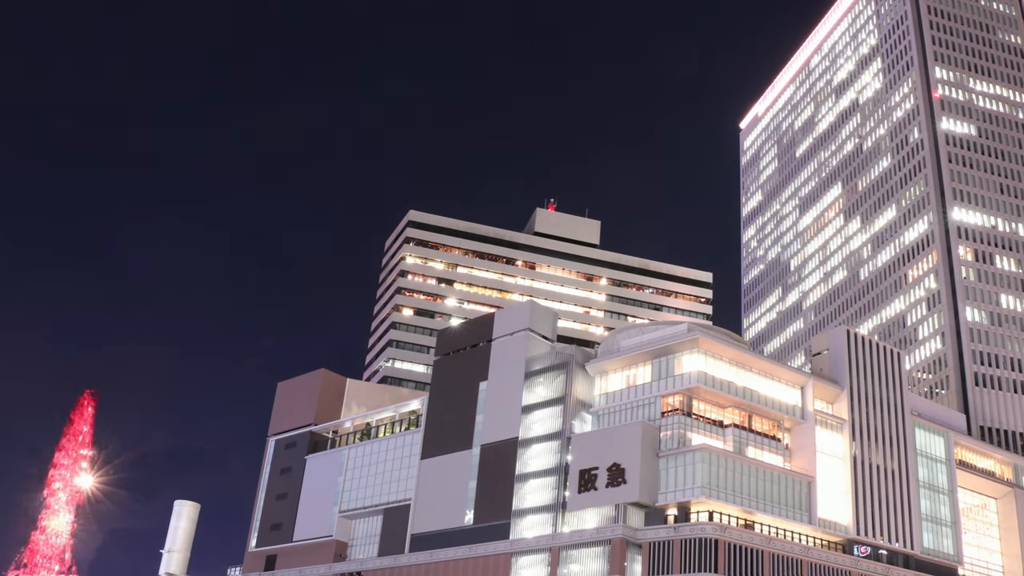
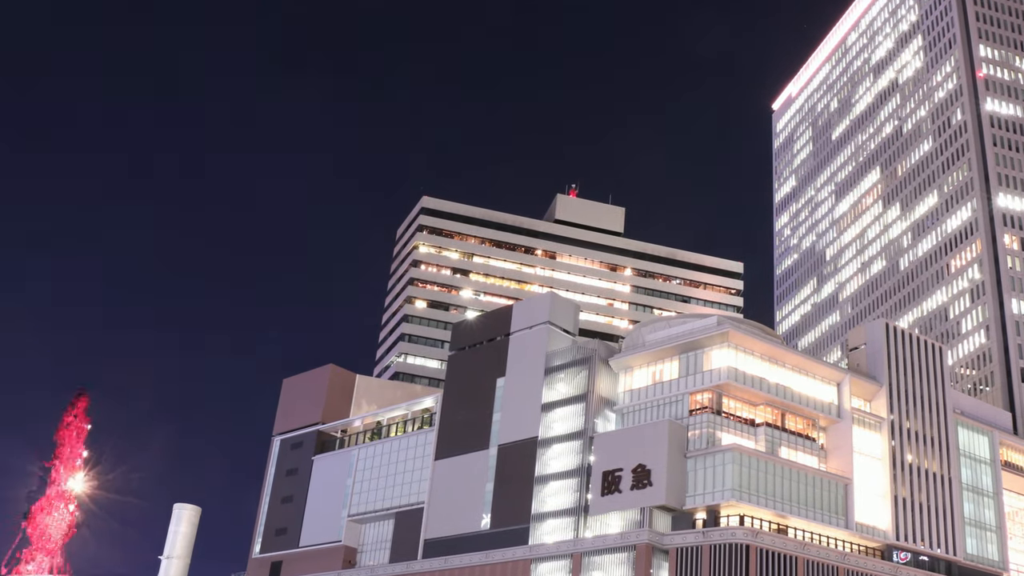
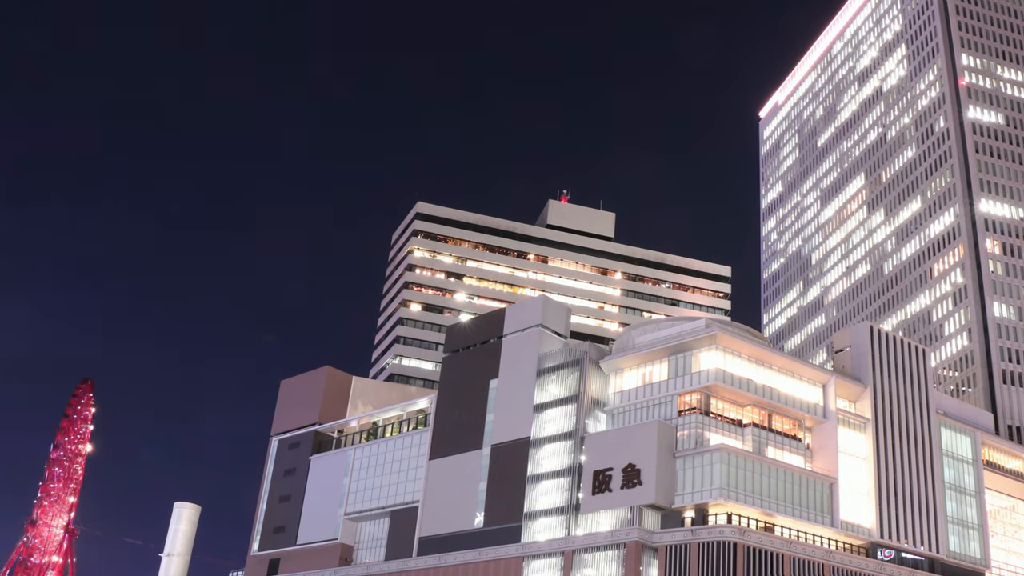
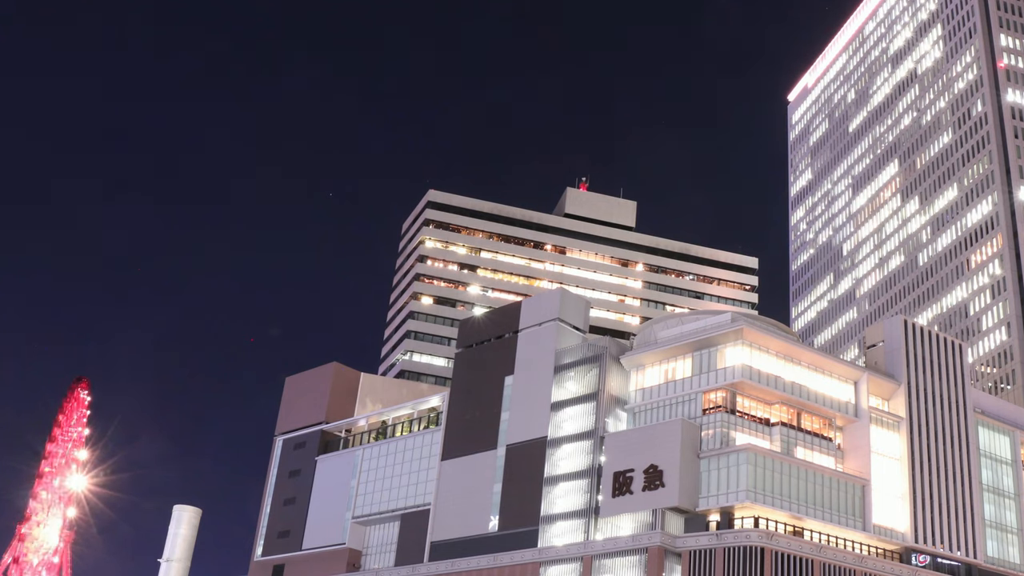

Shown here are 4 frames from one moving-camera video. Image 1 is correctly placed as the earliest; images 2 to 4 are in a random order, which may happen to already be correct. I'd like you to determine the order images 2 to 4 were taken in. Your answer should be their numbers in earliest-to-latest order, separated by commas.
3, 2, 4
